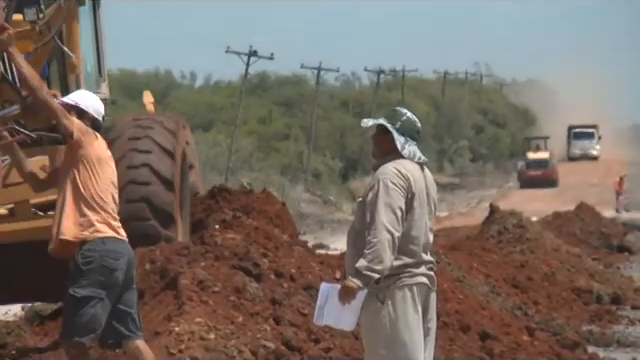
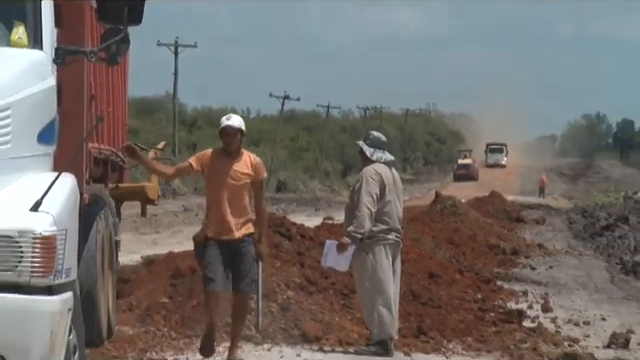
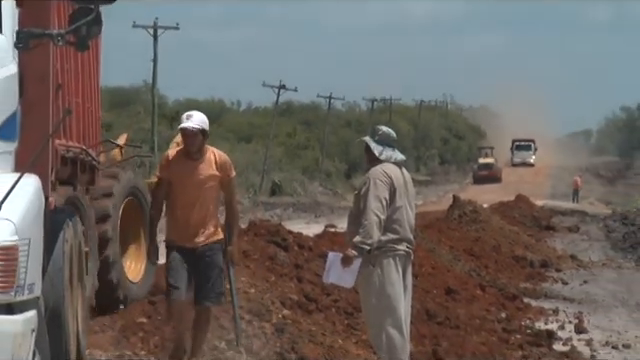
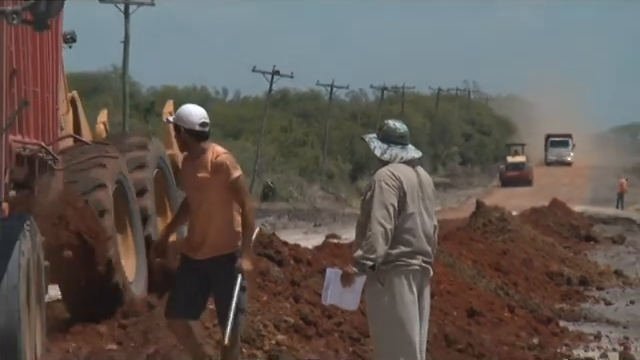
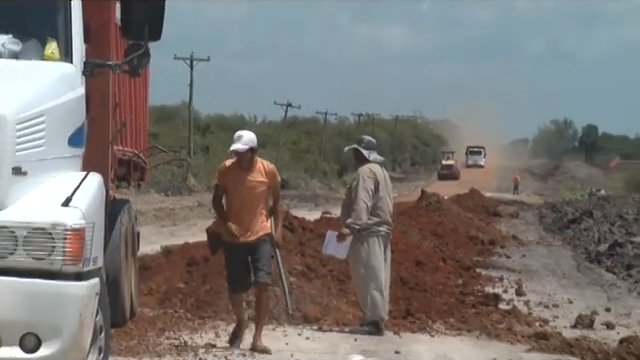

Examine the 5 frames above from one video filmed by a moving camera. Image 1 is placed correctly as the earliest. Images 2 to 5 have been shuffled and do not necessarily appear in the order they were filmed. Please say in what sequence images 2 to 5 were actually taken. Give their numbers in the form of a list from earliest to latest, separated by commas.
4, 3, 2, 5
